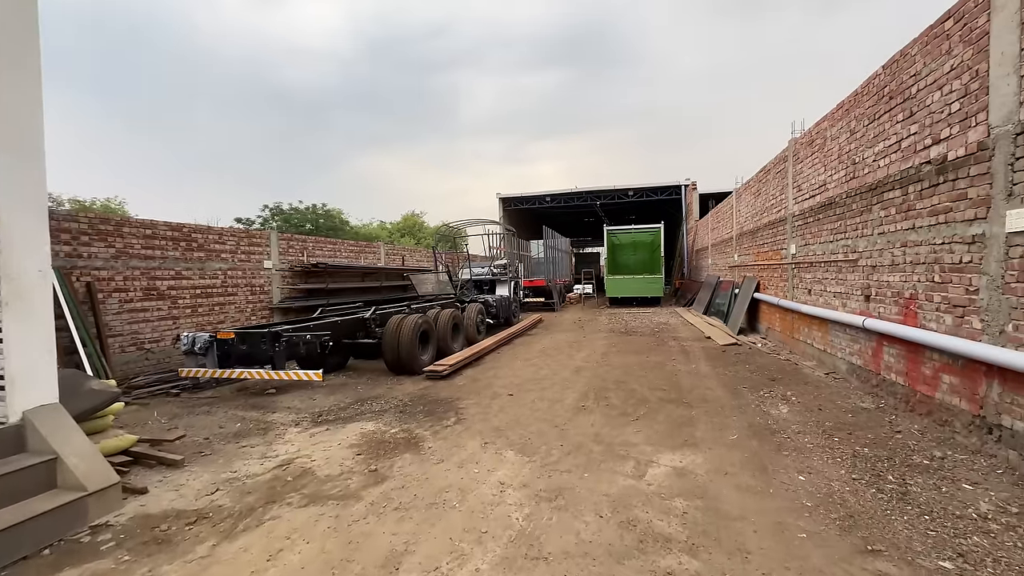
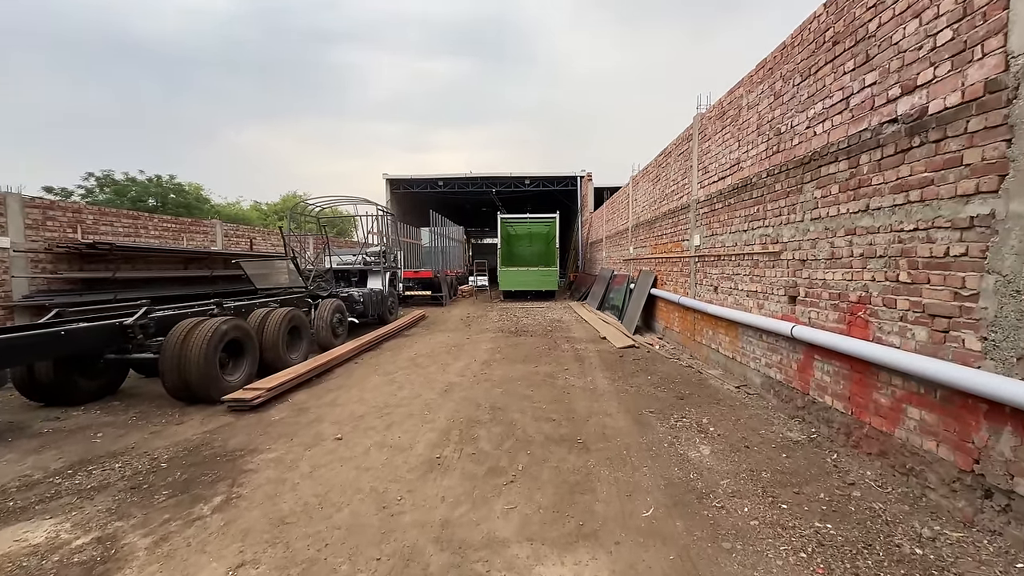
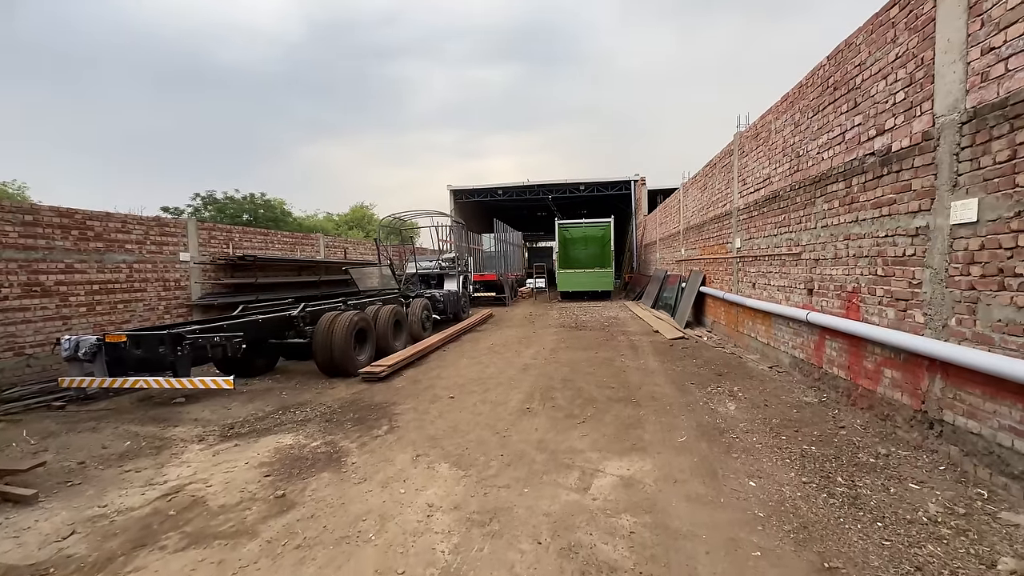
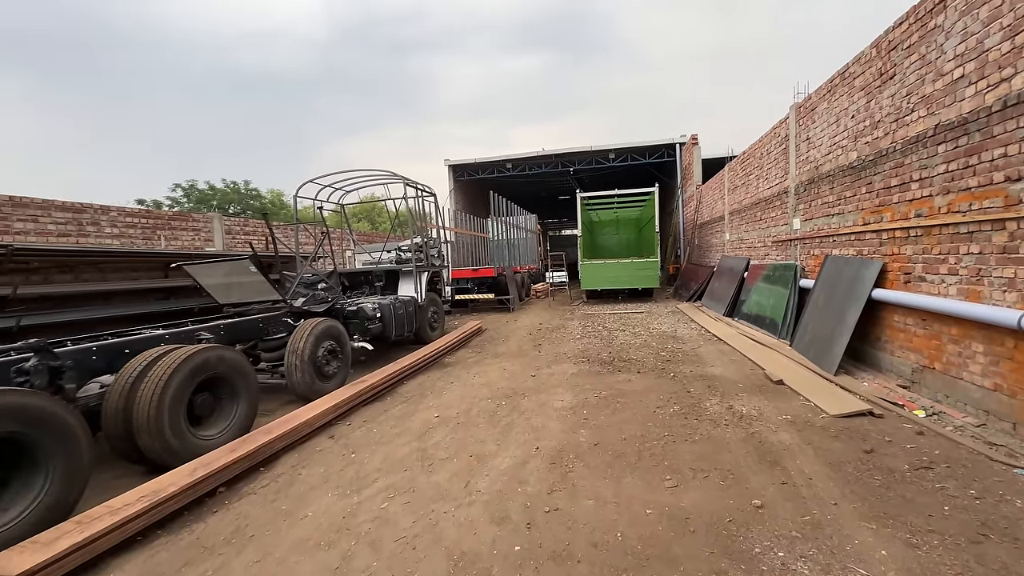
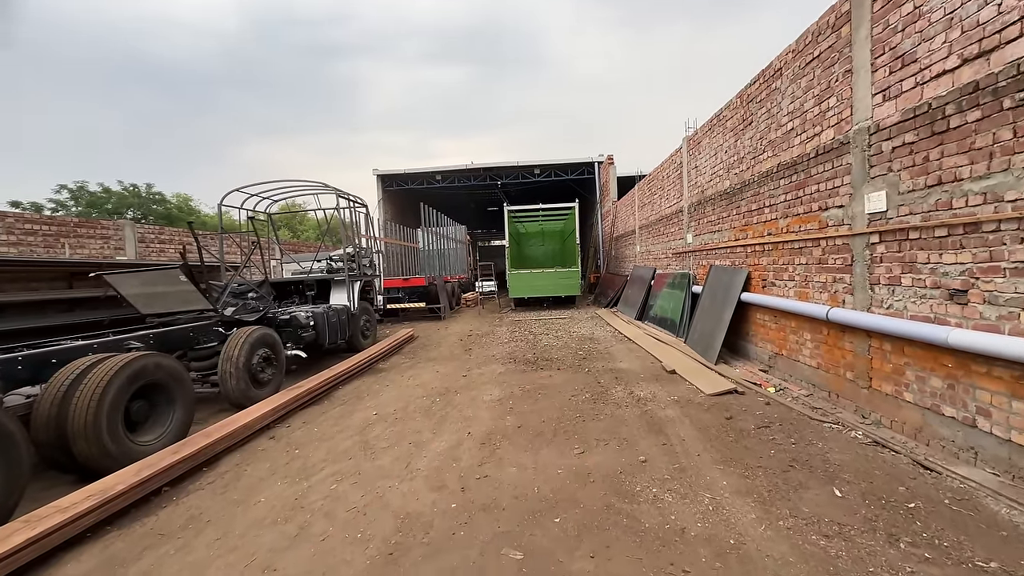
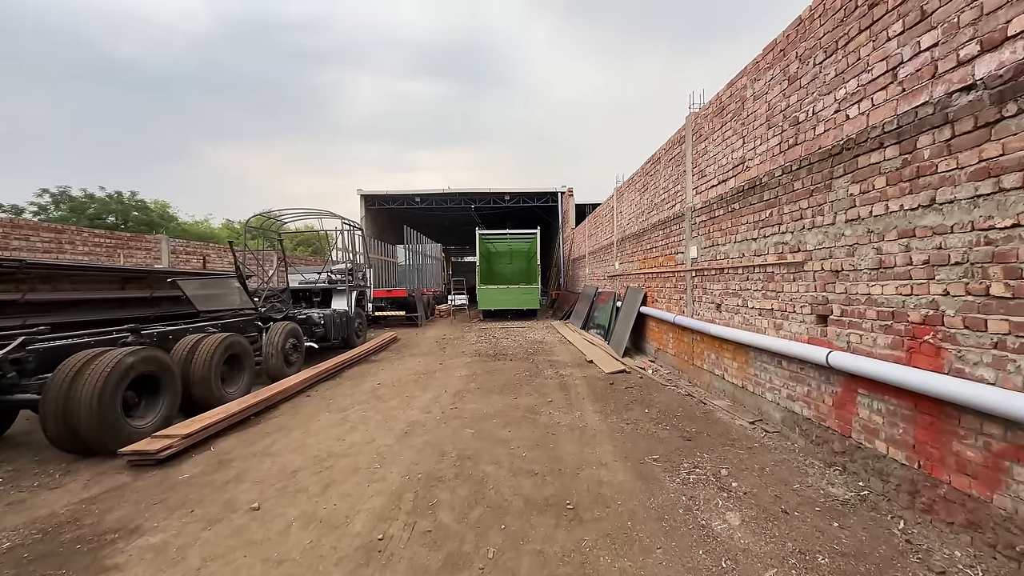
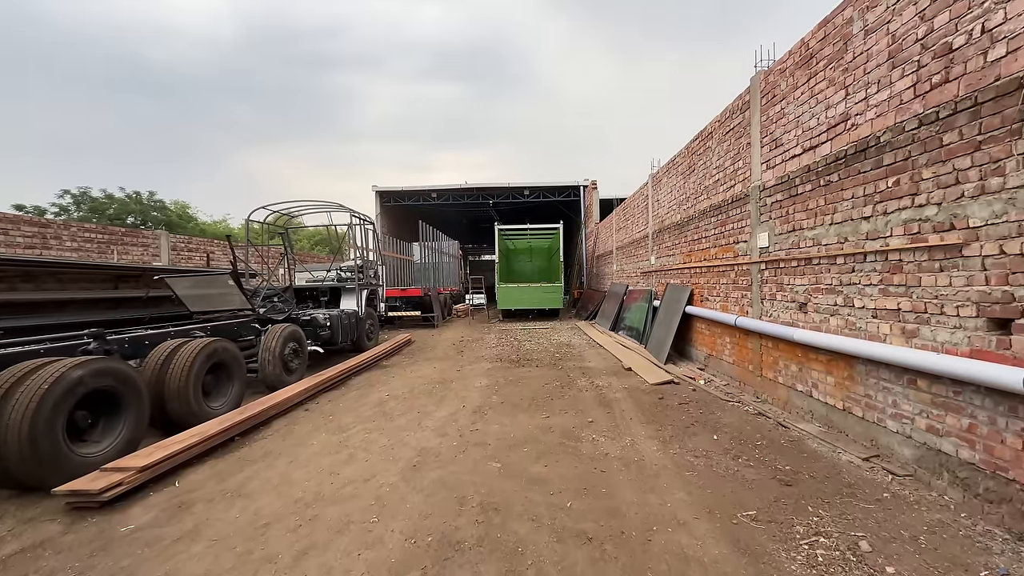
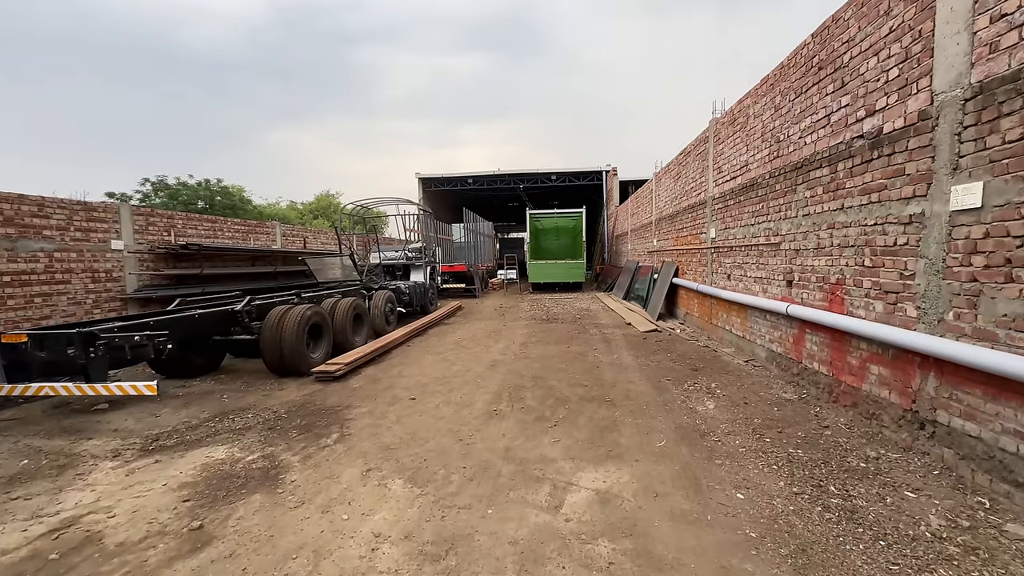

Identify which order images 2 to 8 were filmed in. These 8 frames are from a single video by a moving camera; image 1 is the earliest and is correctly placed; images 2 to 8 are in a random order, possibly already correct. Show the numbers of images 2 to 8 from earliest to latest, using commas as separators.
3, 8, 2, 6, 7, 5, 4
